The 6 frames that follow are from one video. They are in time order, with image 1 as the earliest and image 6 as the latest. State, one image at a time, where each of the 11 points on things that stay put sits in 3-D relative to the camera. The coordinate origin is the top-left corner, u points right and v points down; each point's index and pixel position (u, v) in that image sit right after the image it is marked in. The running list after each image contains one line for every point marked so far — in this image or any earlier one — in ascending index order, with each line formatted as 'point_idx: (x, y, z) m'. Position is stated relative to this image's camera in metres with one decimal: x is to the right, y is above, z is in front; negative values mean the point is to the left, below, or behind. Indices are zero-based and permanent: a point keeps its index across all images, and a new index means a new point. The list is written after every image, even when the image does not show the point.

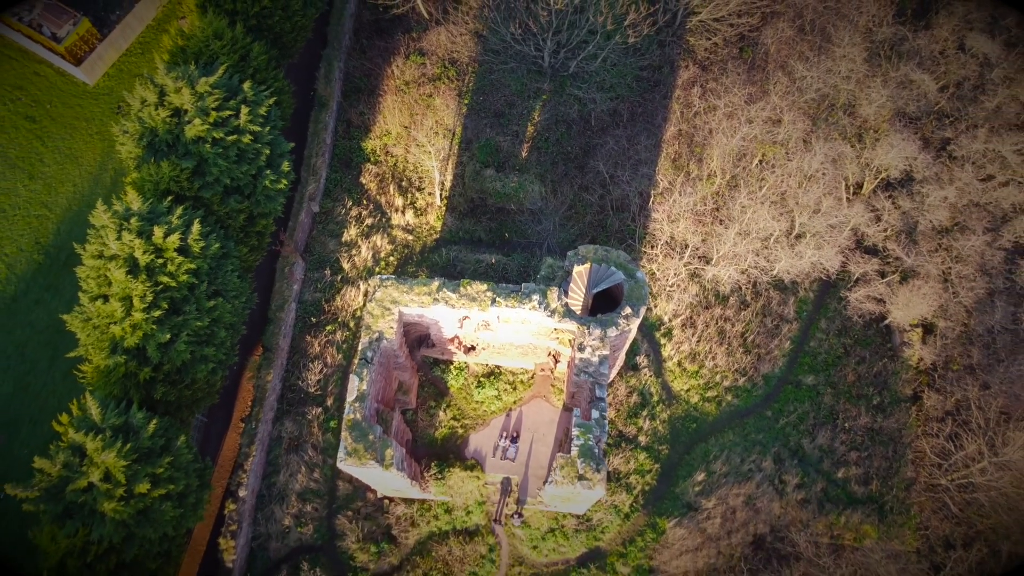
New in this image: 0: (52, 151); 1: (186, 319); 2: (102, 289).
0: (-13.9, +4.1, +15.7) m
1: (-7.2, -0.7, +11.4) m
2: (-8.8, 0.0, +11.1) m
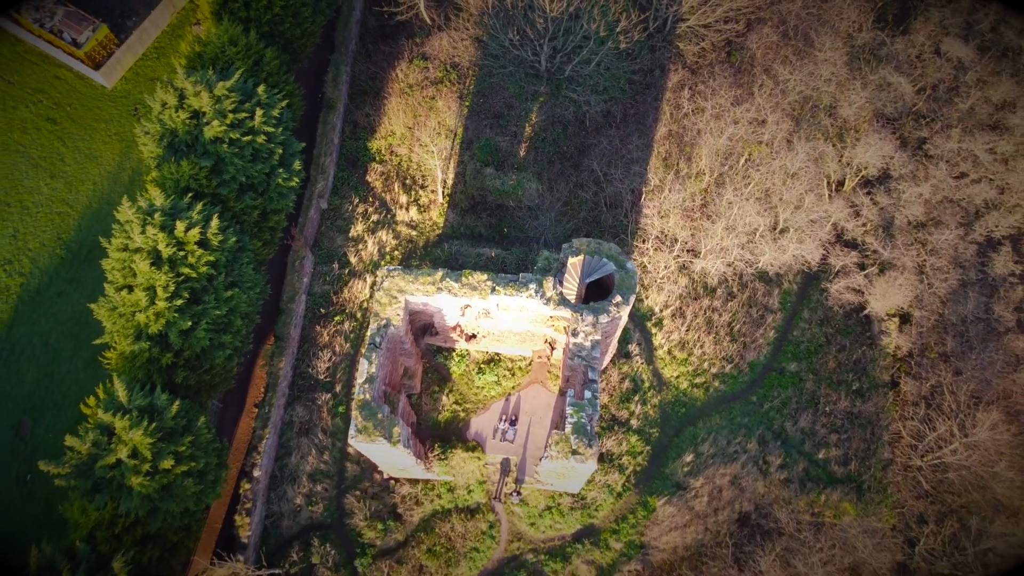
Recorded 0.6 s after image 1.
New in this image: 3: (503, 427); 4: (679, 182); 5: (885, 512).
0: (-13.9, +4.3, +16.5) m
1: (-7.2, -0.5, +12.2) m
2: (-8.8, +0.2, +11.9) m
3: (-0.3, -3.7, +14.1) m
4: (+5.0, +3.2, +15.5) m
5: (+9.9, -5.9, +13.8) m
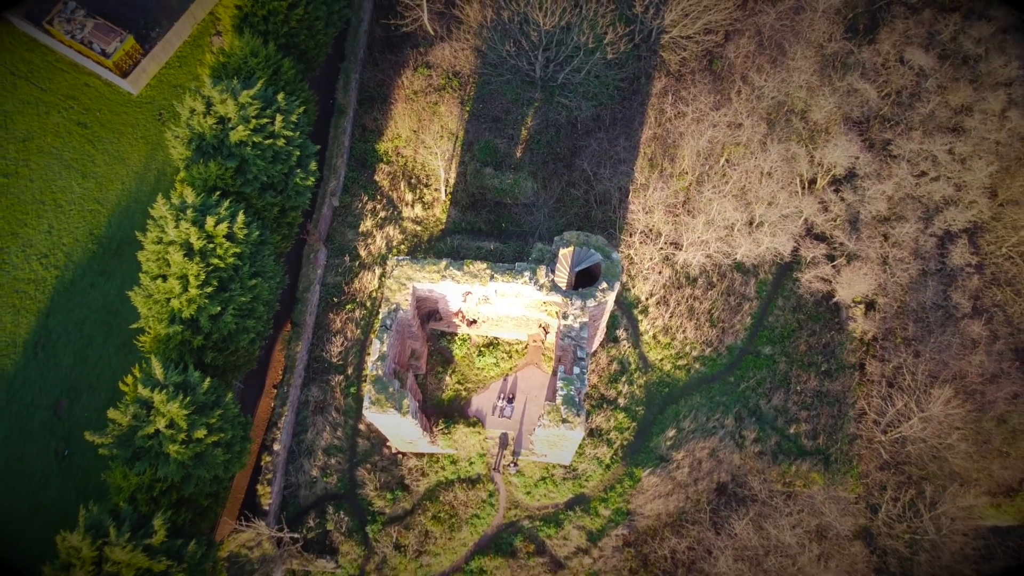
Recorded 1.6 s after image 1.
0: (-14.0, +4.6, +17.7) m
1: (-7.3, -0.2, +13.5) m
2: (-8.9, +0.5, +13.2) m
3: (-0.3, -3.4, +15.4) m
4: (+4.9, +3.5, +16.8) m
5: (+9.8, -5.6, +15.1) m
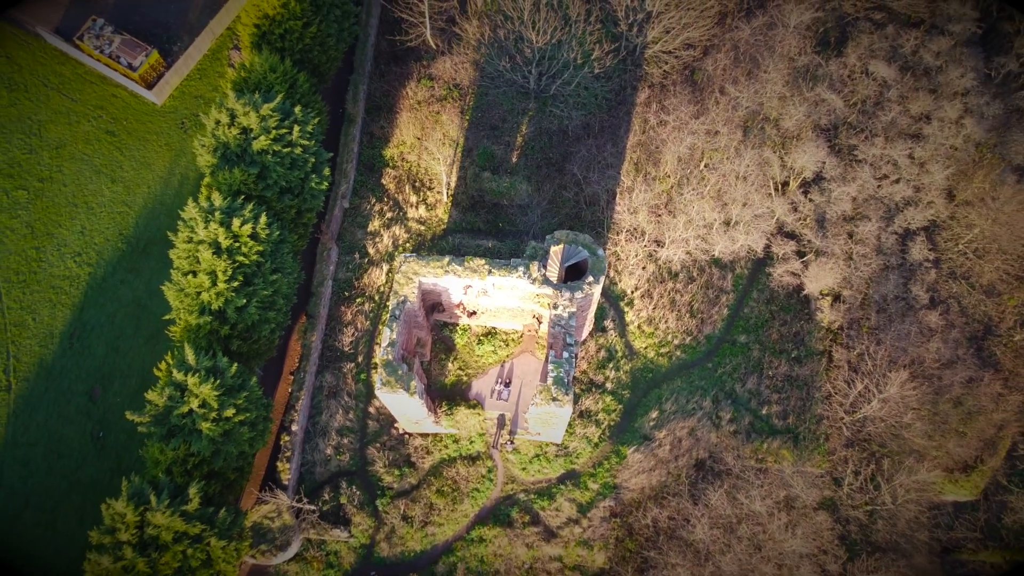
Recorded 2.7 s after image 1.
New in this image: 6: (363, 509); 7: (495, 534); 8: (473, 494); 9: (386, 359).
0: (-14.2, +4.7, +19.2) m
1: (-7.4, 0.0, +14.9) m
2: (-9.0, +0.6, +14.6) m
3: (-0.4, -3.3, +16.8) m
4: (+4.7, +3.7, +18.2) m
5: (+9.7, -5.4, +16.6) m
6: (-4.6, -6.8, +16.0) m
7: (-0.5, -7.6, +16.0) m
8: (-1.2, -6.5, +16.3) m
9: (-3.3, -1.9, +13.6) m
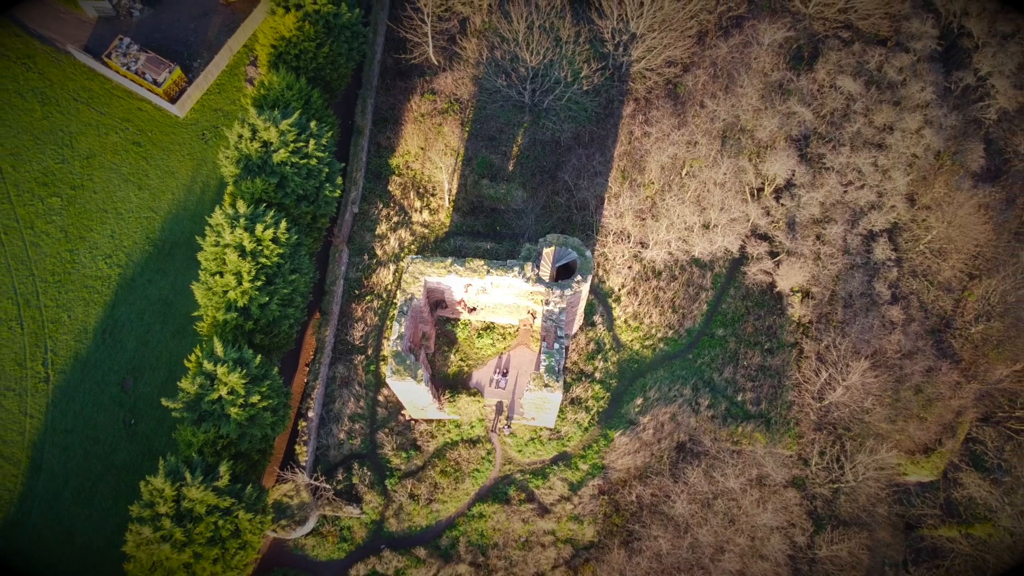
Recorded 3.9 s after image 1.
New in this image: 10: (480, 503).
0: (-14.3, +4.8, +20.7) m
1: (-7.5, 0.0, +16.5) m
2: (-9.1, +0.6, +16.2) m
3: (-0.5, -3.2, +18.4) m
4: (+4.6, +3.8, +19.8) m
5: (+9.6, -5.3, +18.2) m
6: (-4.7, -6.8, +17.5) m
7: (-0.6, -7.5, +17.5) m
8: (-1.3, -6.4, +17.9) m
9: (-3.4, -1.8, +15.2) m
10: (-1.1, -7.3, +17.7) m
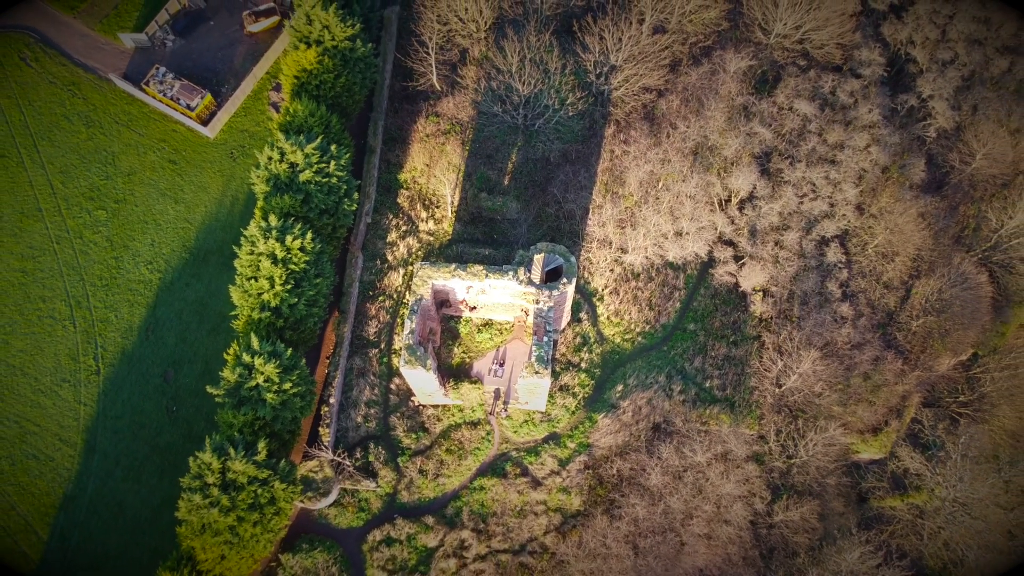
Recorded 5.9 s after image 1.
0: (-14.5, +4.7, +23.2) m
1: (-7.7, -0.1, +19.0) m
2: (-9.3, +0.5, +18.7) m
3: (-0.7, -3.2, +21.0) m
4: (+4.4, +3.7, +22.3) m
5: (+9.5, -5.3, +20.7) m
6: (-4.8, -6.8, +20.1) m
7: (-0.7, -7.5, +20.1) m
8: (-1.5, -6.5, +20.5) m
9: (-3.6, -1.9, +17.7) m
10: (-1.2, -7.4, +20.3) m
